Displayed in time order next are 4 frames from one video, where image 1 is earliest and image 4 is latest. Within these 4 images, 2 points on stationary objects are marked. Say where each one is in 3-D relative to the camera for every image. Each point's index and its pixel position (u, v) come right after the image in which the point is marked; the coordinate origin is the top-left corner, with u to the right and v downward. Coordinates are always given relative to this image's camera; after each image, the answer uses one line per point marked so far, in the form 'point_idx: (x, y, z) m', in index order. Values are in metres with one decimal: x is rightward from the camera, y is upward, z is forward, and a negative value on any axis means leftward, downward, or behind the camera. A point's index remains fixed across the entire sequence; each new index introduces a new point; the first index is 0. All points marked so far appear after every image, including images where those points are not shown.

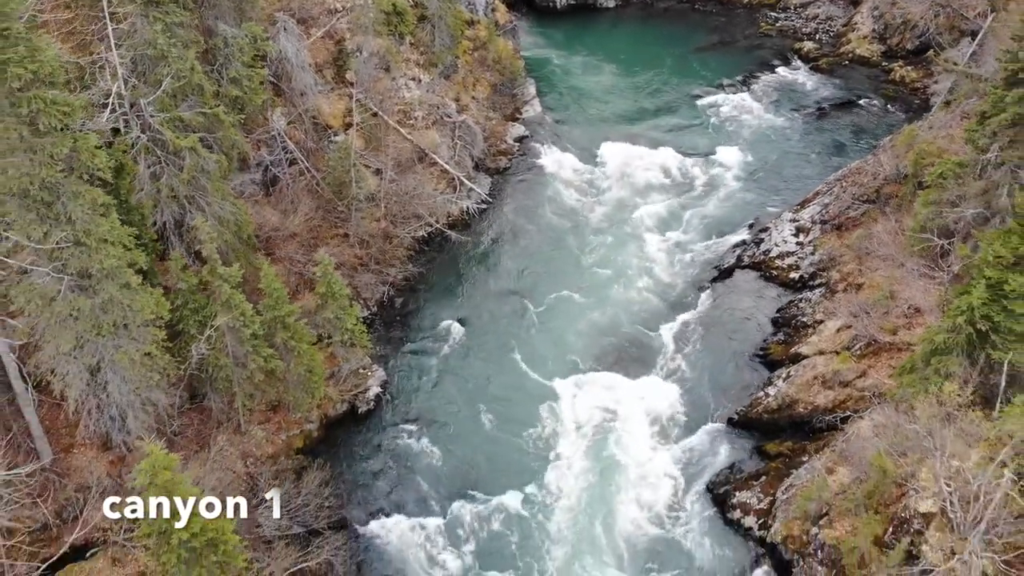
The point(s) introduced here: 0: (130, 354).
0: (-5.9, -1.0, +15.8) m
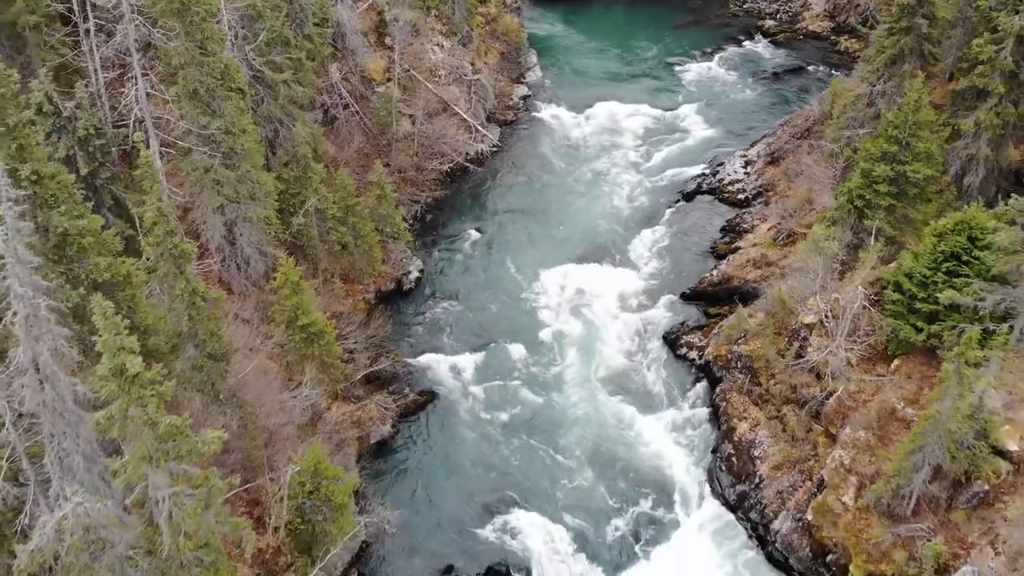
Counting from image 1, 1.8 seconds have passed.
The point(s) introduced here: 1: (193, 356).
0: (-5.7, +1.6, +22.6) m
1: (-5.2, -1.2, +16.5) m
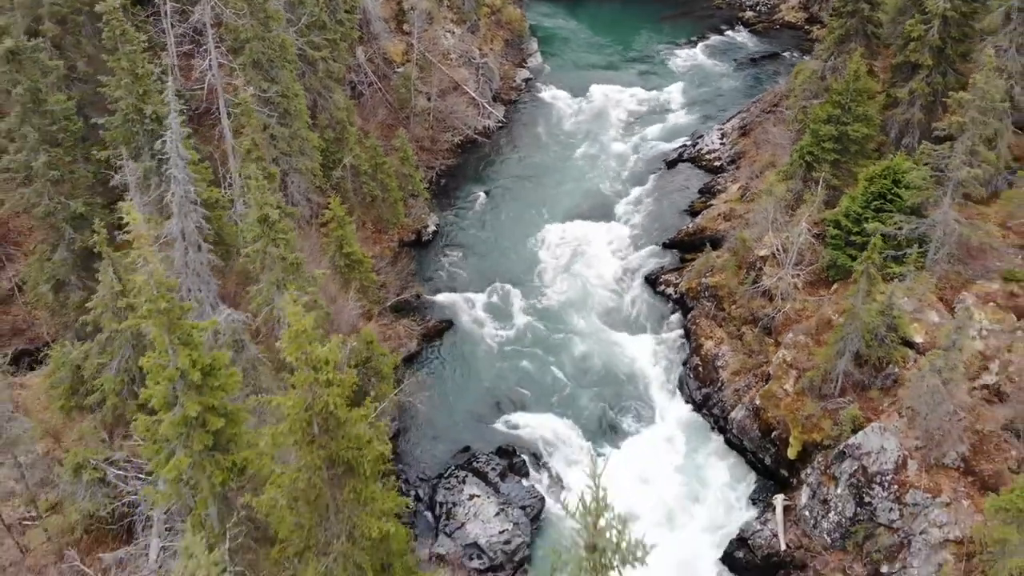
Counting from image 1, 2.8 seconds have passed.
0: (-5.5, +3.3, +27.2) m
1: (-5.0, +0.5, +21.1) m
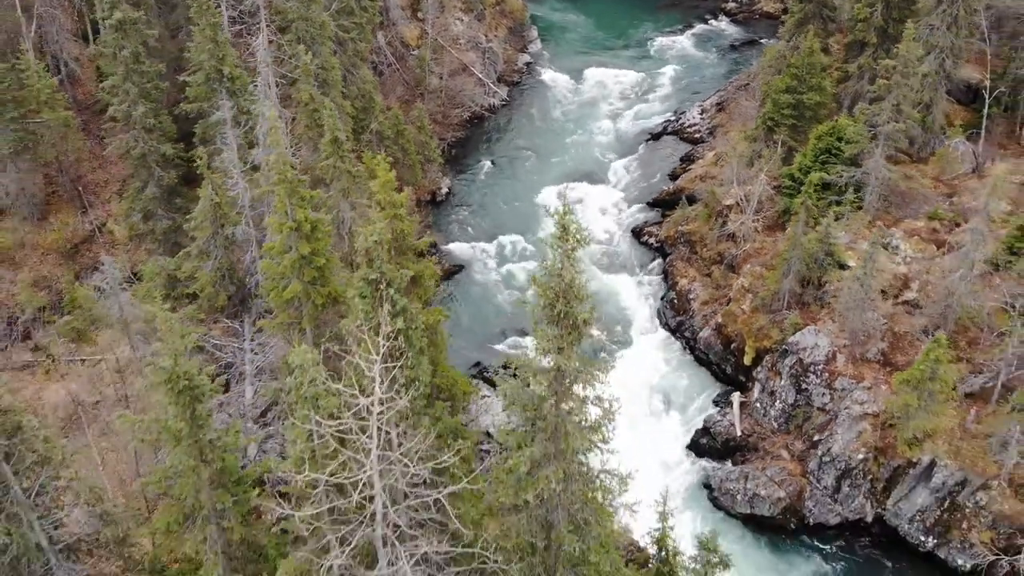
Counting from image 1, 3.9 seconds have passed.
0: (-5.4, +5.0, +32.1) m
1: (-4.9, +2.3, +25.9) m
